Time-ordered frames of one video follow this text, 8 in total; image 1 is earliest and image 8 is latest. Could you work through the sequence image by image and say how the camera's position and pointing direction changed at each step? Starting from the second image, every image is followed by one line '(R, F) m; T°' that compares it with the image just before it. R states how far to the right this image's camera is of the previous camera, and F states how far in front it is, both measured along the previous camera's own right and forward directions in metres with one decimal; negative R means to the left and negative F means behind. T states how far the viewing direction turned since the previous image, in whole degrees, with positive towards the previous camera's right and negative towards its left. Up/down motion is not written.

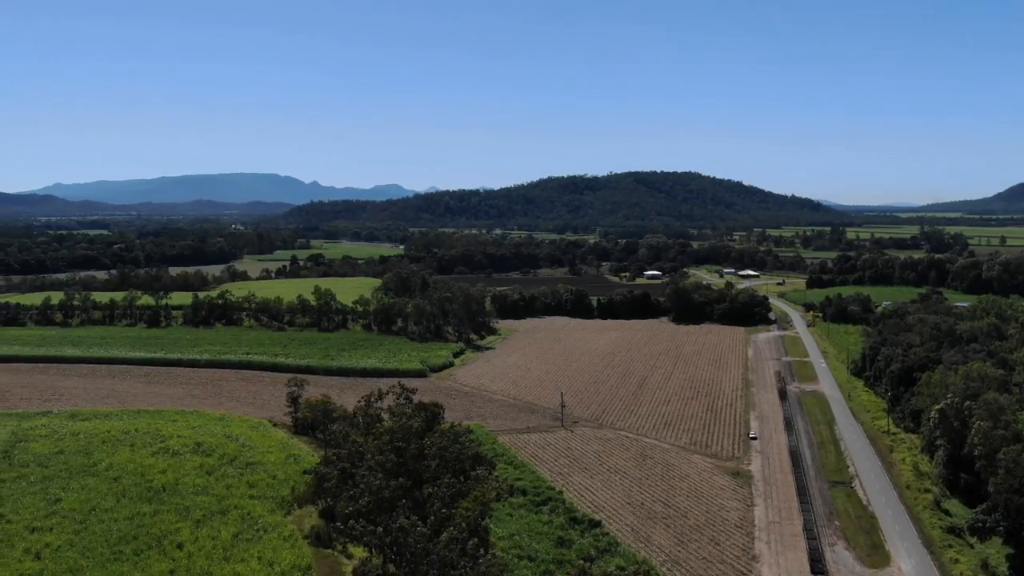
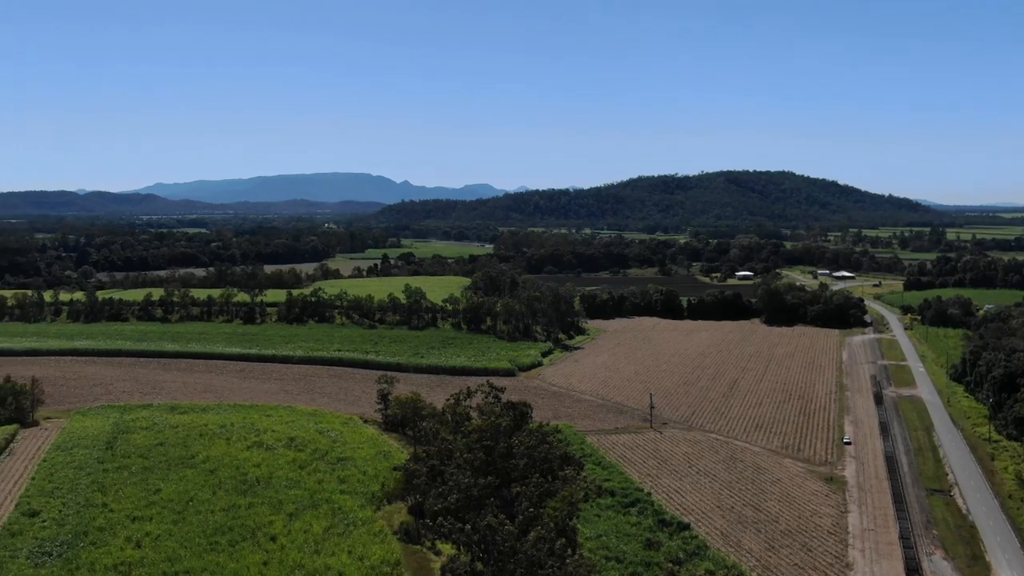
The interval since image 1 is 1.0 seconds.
(-1.8, +0.1) m; -3°
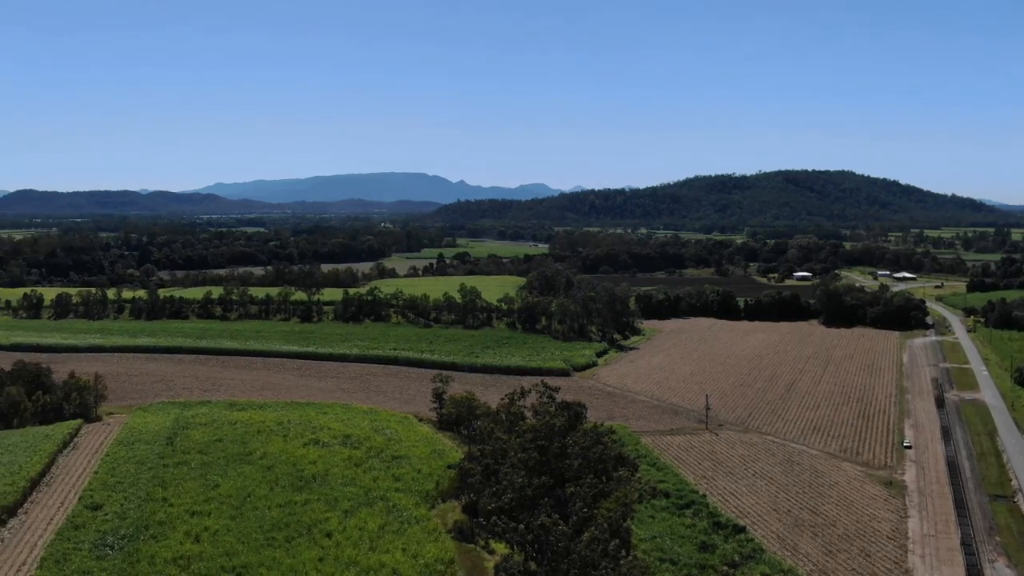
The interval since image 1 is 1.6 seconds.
(-1.2, +0.1) m; -2°
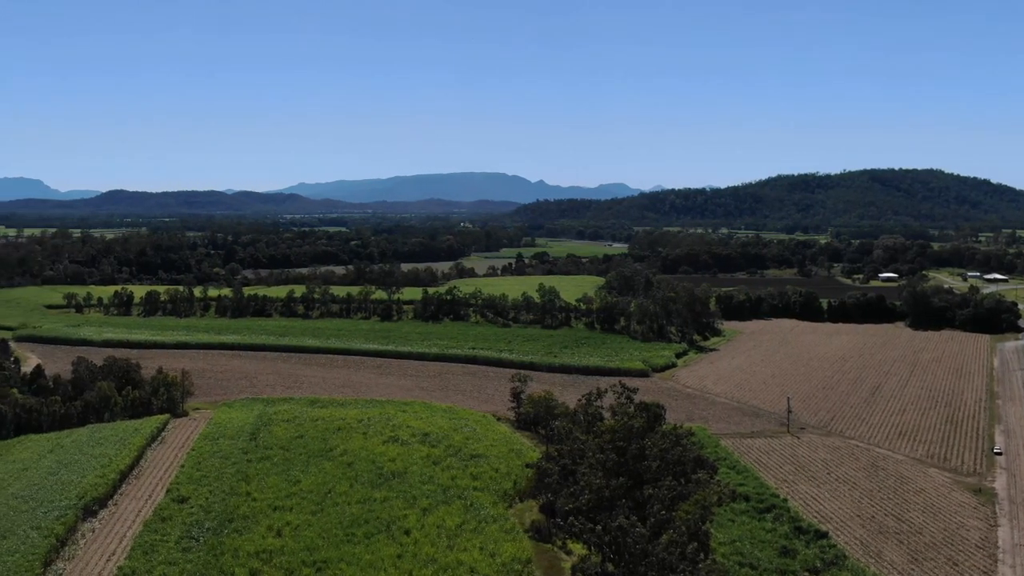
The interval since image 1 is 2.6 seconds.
(-1.6, 0.0) m; -3°
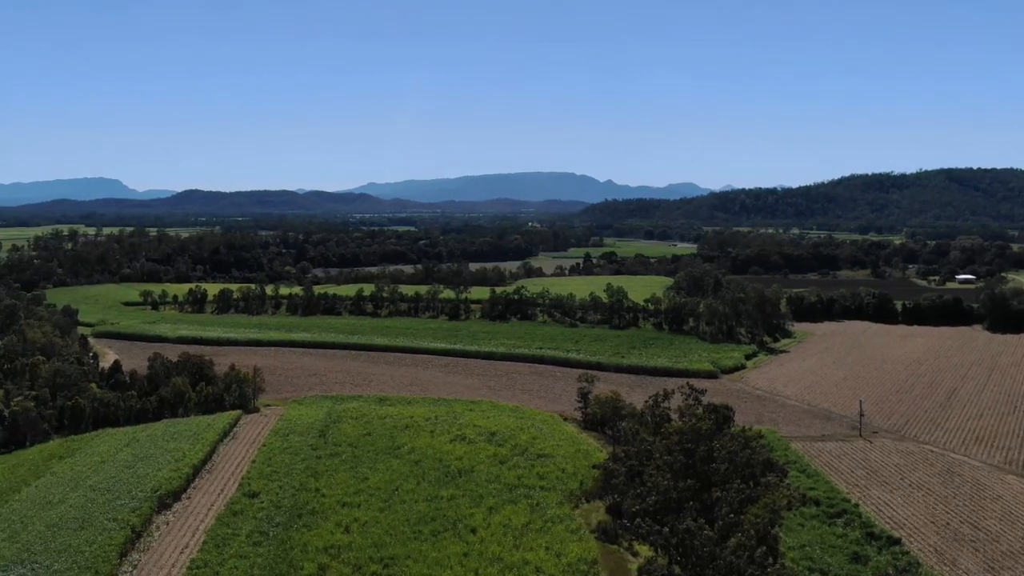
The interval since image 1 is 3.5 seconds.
(-1.4, 0.0) m; -2°
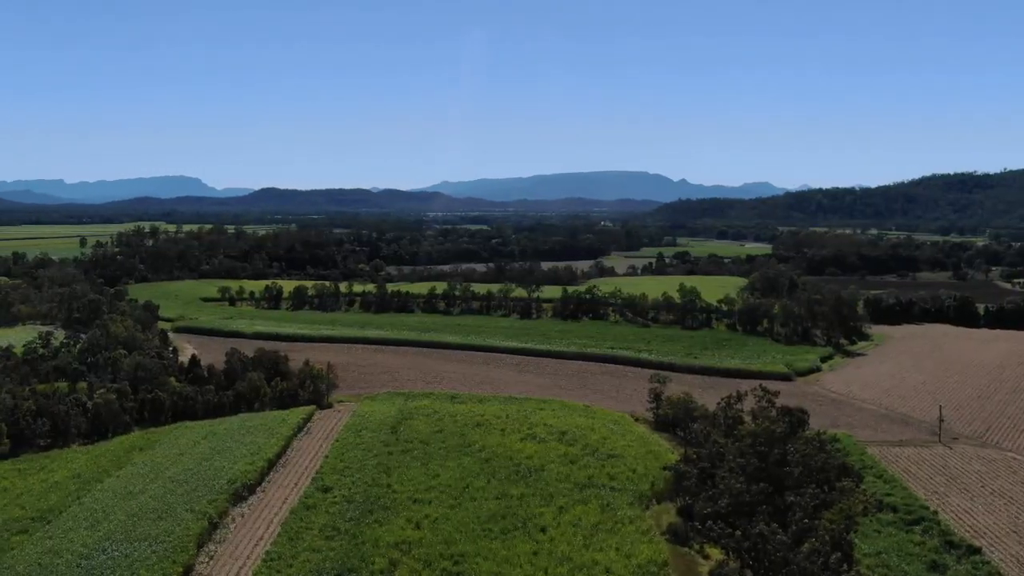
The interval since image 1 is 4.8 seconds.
(-1.5, -0.1) m; -2°
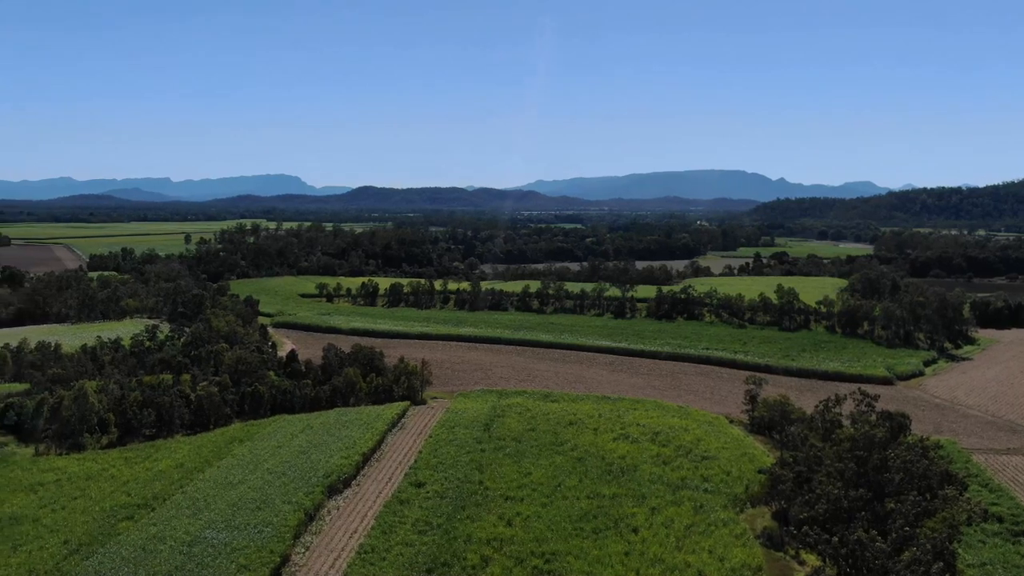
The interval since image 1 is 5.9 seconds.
(-2.0, -0.1) m; -3°
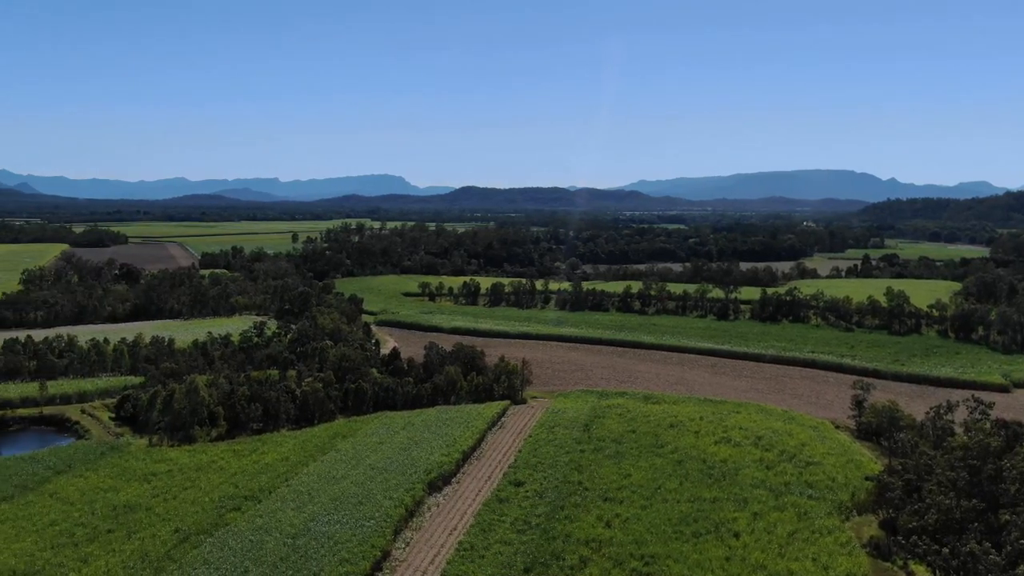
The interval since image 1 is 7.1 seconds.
(-2.2, -0.2) m; -3°
